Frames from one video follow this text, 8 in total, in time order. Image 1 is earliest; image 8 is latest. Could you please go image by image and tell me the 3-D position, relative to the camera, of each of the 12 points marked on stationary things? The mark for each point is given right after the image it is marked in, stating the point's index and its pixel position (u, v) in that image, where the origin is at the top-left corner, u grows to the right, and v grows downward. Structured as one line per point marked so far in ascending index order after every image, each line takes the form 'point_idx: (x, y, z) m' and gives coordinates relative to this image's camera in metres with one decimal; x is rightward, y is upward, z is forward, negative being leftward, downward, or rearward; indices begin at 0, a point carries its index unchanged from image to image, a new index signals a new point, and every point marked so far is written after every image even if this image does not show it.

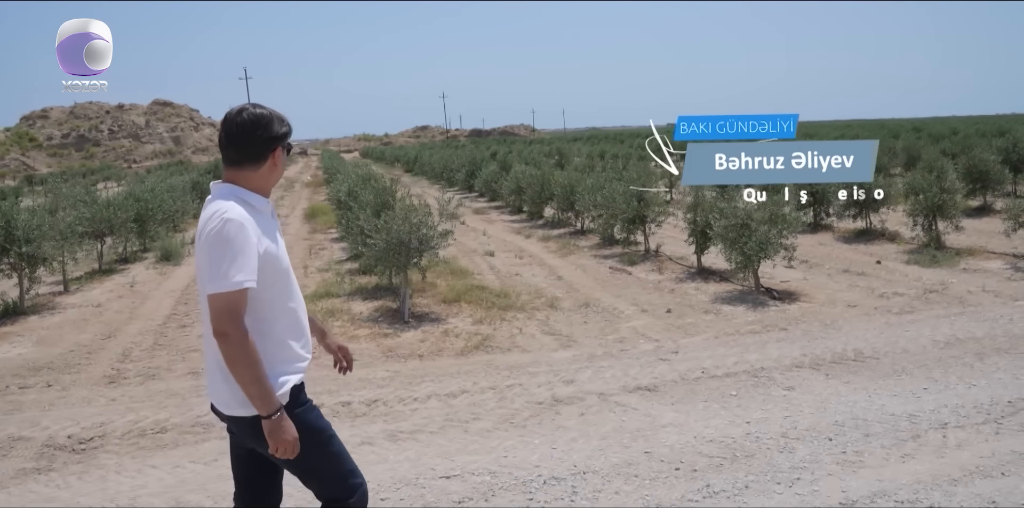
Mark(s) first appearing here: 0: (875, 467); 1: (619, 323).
0: (+2.4, -1.4, +4.9) m
1: (+1.3, -0.8, +9.1) m
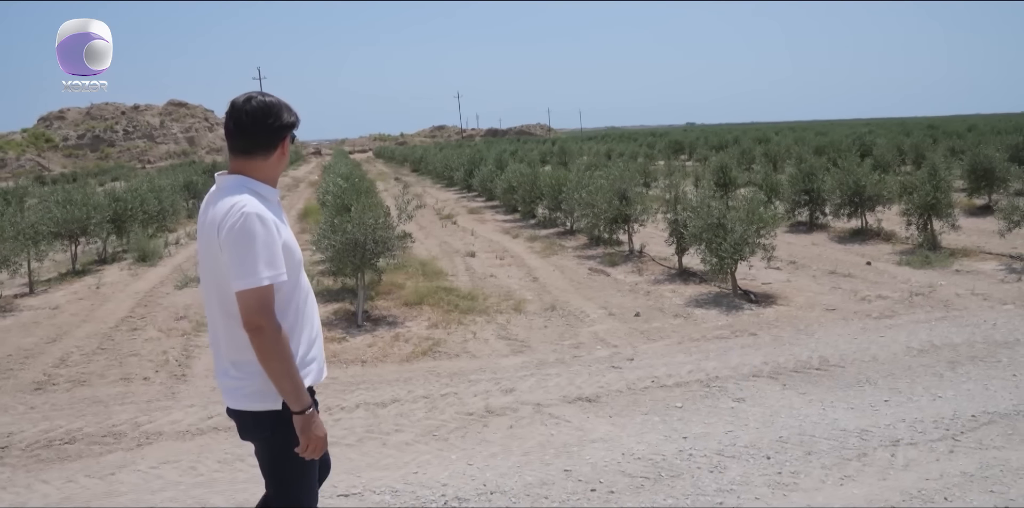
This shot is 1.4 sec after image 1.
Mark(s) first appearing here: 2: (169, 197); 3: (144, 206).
0: (+1.8, -1.4, +4.5) m
1: (+0.8, -0.9, +8.7) m
2: (-8.6, +1.4, +18.8) m
3: (-8.0, +1.0, +16.4) m
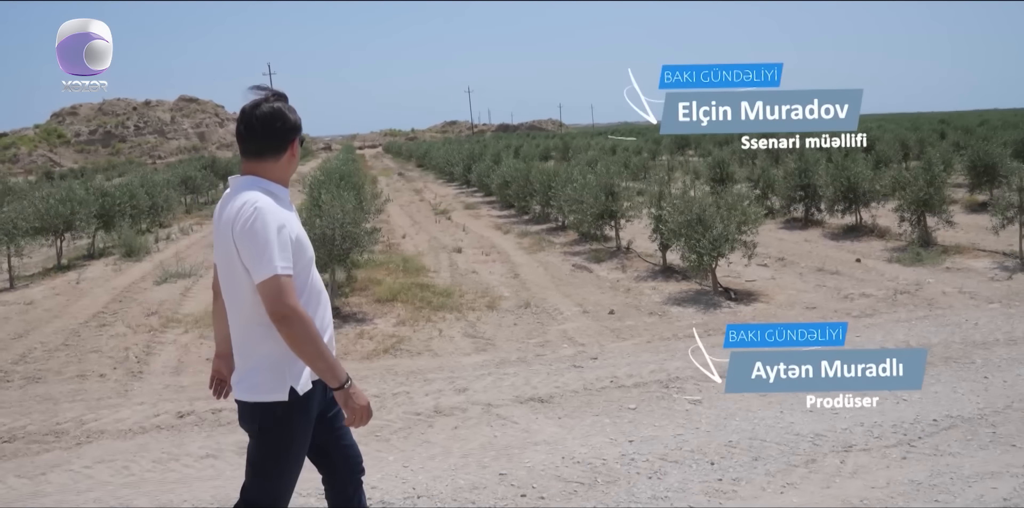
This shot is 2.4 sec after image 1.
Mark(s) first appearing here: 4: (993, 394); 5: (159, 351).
0: (+1.3, -1.4, +4.3) m
1: (+0.5, -0.8, +8.5) m
2: (-8.7, +1.5, +18.8) m
3: (-8.2, +1.1, +16.3) m
4: (+4.0, -1.1, +5.9) m
5: (-3.7, -1.0, +8.0) m
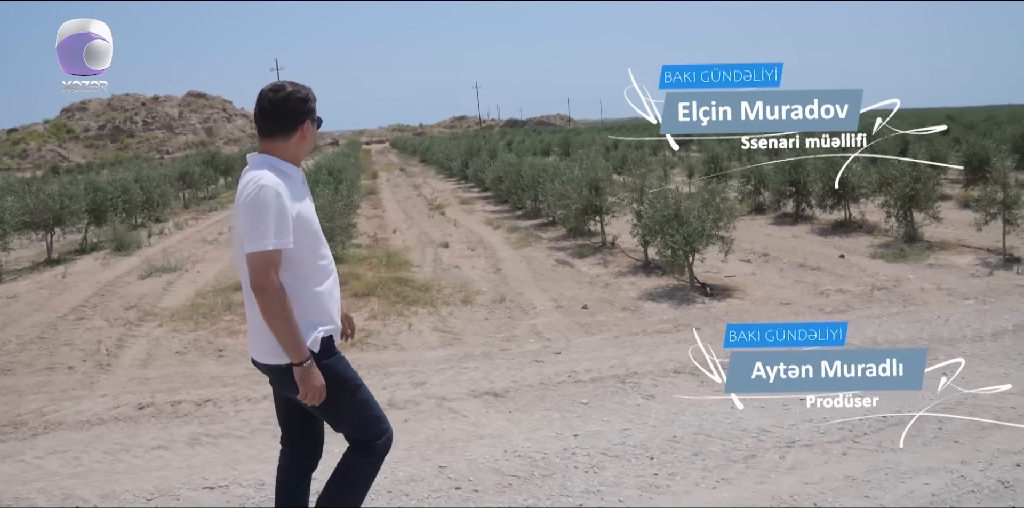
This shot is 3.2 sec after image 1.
0: (+1.0, -1.4, +4.3) m
1: (+0.1, -0.8, +8.5) m
2: (-8.9, +1.7, +18.9) m
3: (-8.4, +1.2, +16.5) m
4: (+3.6, -1.1, +5.9) m
5: (-4.1, -1.0, +8.1) m
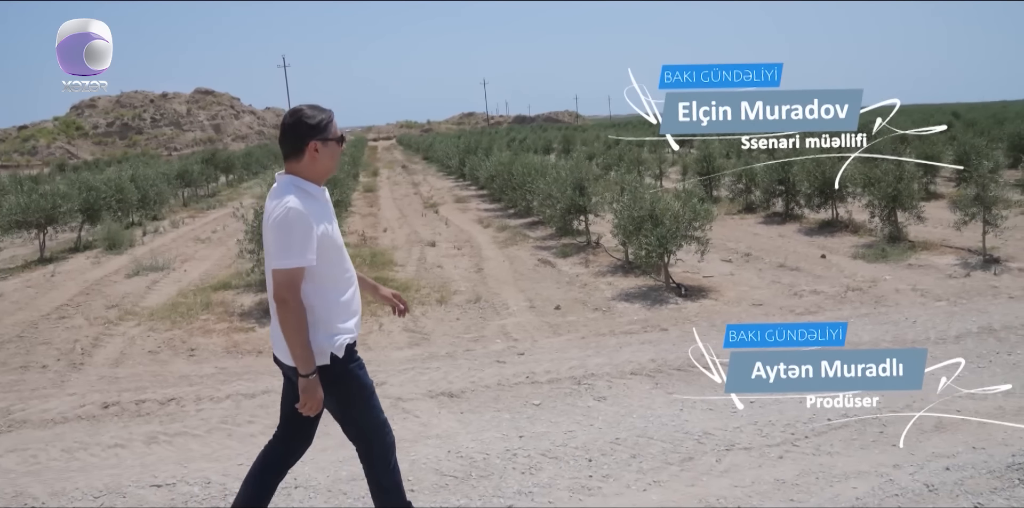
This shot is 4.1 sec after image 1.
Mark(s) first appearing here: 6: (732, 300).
0: (+0.6, -1.4, +4.4) m
1: (-0.2, -0.8, +8.6) m
2: (-9.1, +1.7, +19.1) m
3: (-8.6, +1.3, +16.7) m
4: (+3.2, -1.1, +5.9) m
5: (-4.4, -1.0, +8.2) m
6: (+2.7, -0.6, +9.3) m
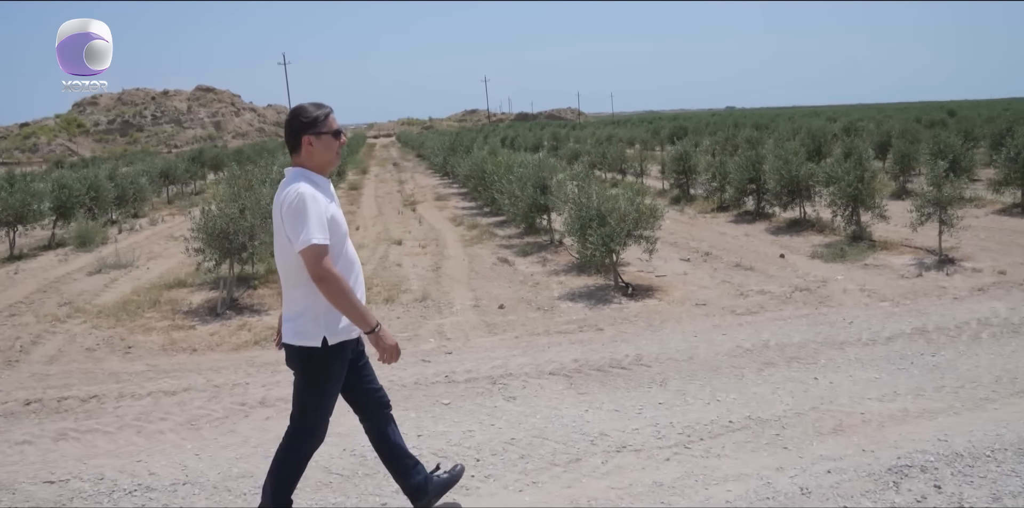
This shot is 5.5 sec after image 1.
0: (-0.2, -1.4, +4.4) m
1: (-0.9, -0.8, +8.7) m
2: (-9.6, +1.8, +19.3) m
3: (-9.2, +1.4, +16.8) m
4: (+2.5, -1.1, +5.9) m
5: (-5.1, -0.9, +8.3) m
6: (+2.0, -0.6, +9.3) m
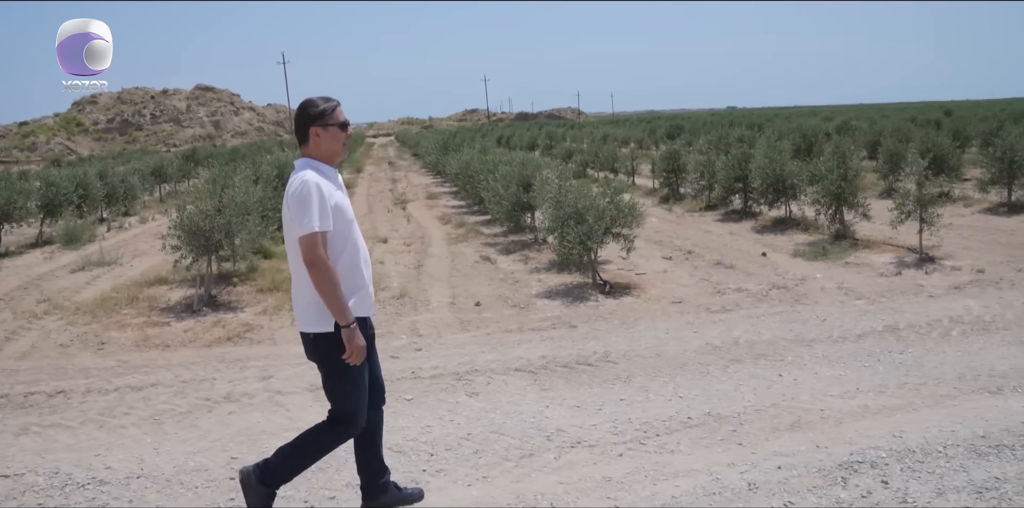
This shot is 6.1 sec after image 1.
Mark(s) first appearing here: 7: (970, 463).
0: (-0.5, -1.4, +4.4) m
1: (-1.2, -0.7, +8.7) m
2: (-9.9, +1.9, +19.3) m
3: (-9.5, +1.4, +16.8) m
4: (+2.2, -1.1, +5.9) m
5: (-5.4, -0.9, +8.3) m
6: (+1.7, -0.5, +9.3) m
7: (+2.7, -1.2, +4.5) m
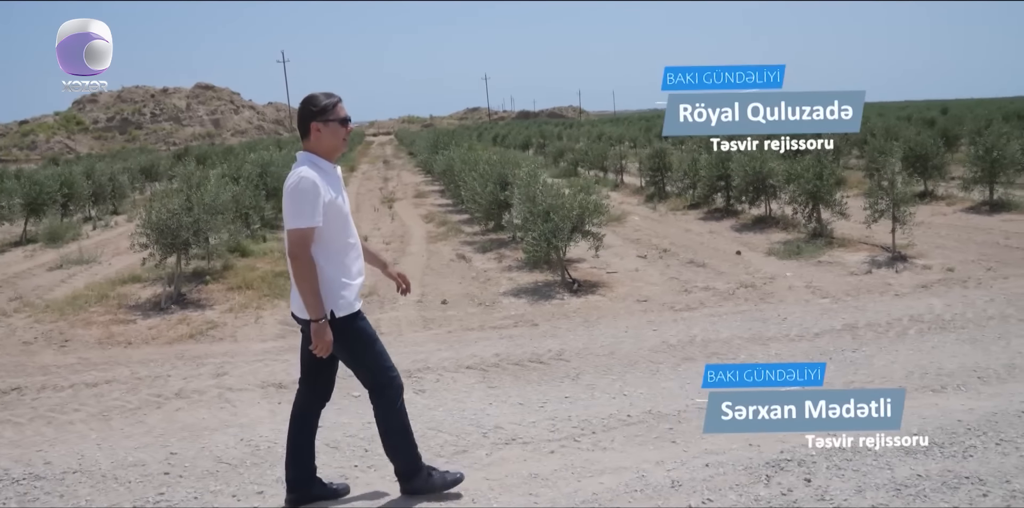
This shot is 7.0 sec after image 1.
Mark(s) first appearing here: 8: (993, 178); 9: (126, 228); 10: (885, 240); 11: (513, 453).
0: (-0.9, -1.4, +4.5) m
1: (-1.6, -0.7, +8.7) m
2: (-10.2, +1.9, +19.4) m
3: (-9.8, +1.4, +16.9) m
4: (+1.8, -1.1, +5.9) m
5: (-5.8, -0.9, +8.3) m
6: (+1.3, -0.5, +9.3) m
7: (+2.3, -1.2, +4.5) m
8: (+9.1, +1.4, +14.3) m
9: (-8.7, +0.6, +17.0) m
10: (+5.7, +0.2, +11.6) m
11: (0.0, -1.3, +4.9) m
